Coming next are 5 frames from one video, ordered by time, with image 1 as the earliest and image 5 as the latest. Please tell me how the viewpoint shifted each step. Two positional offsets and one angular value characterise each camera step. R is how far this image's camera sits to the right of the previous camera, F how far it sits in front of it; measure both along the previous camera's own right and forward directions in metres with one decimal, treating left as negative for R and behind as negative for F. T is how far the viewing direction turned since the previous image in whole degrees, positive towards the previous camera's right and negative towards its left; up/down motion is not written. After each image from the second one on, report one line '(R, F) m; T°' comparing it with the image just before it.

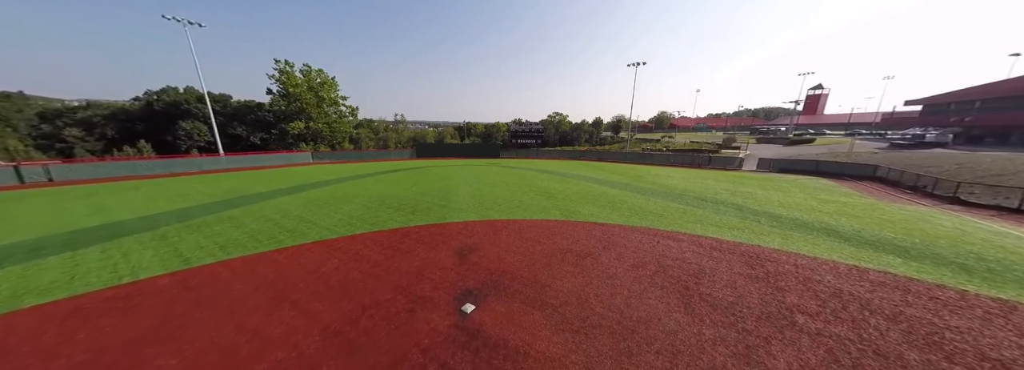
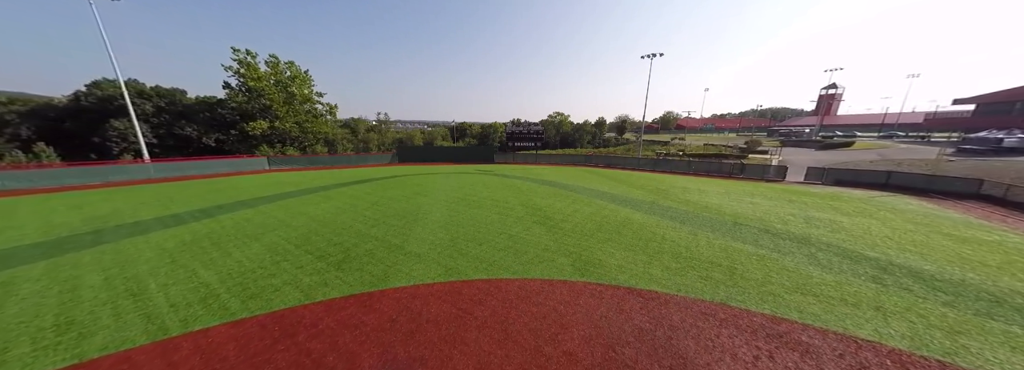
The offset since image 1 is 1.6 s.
(+0.4, +3.6) m; 0°
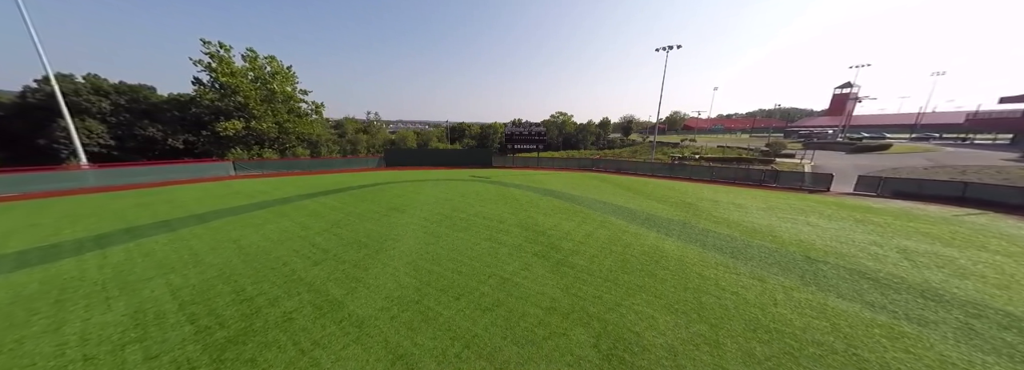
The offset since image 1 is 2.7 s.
(+0.2, +2.3) m; 0°
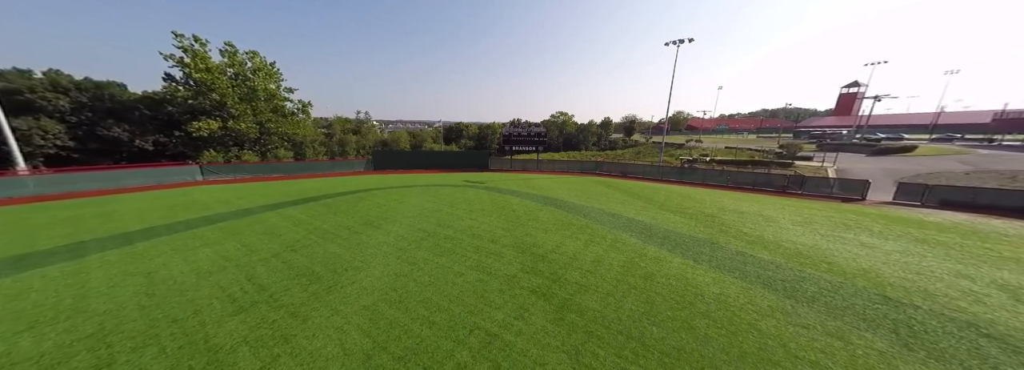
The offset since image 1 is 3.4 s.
(+0.2, +1.6) m; 0°
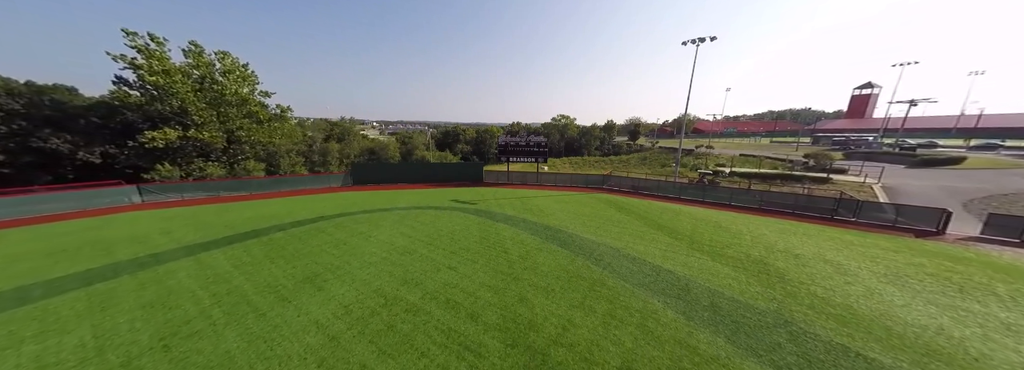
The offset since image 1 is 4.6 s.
(+0.3, +2.4) m; 0°
